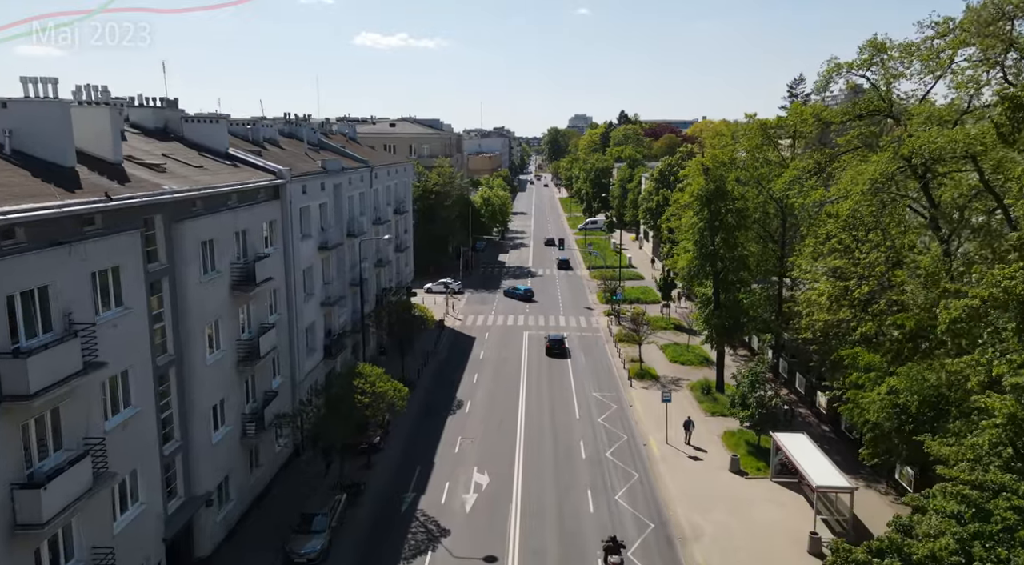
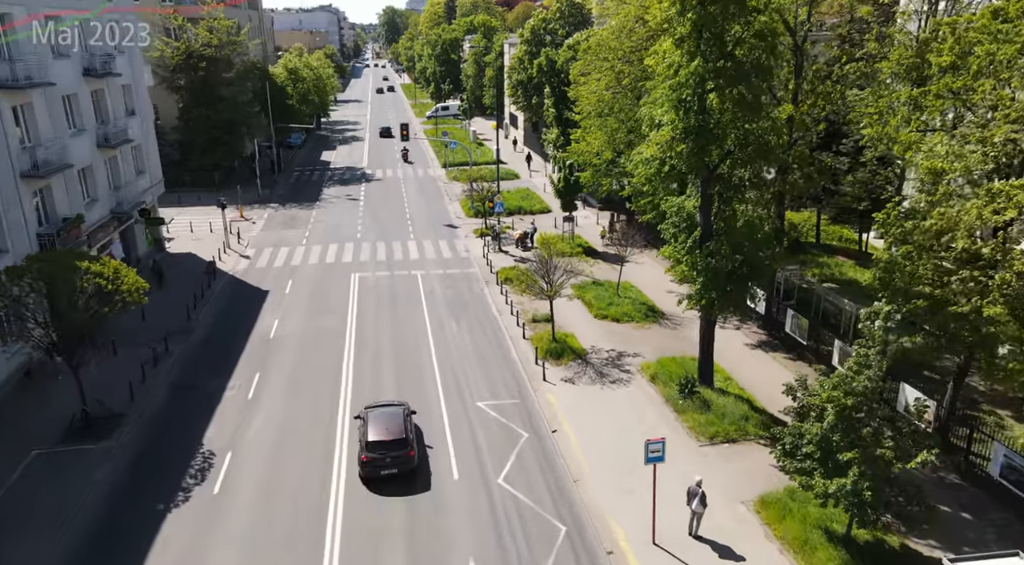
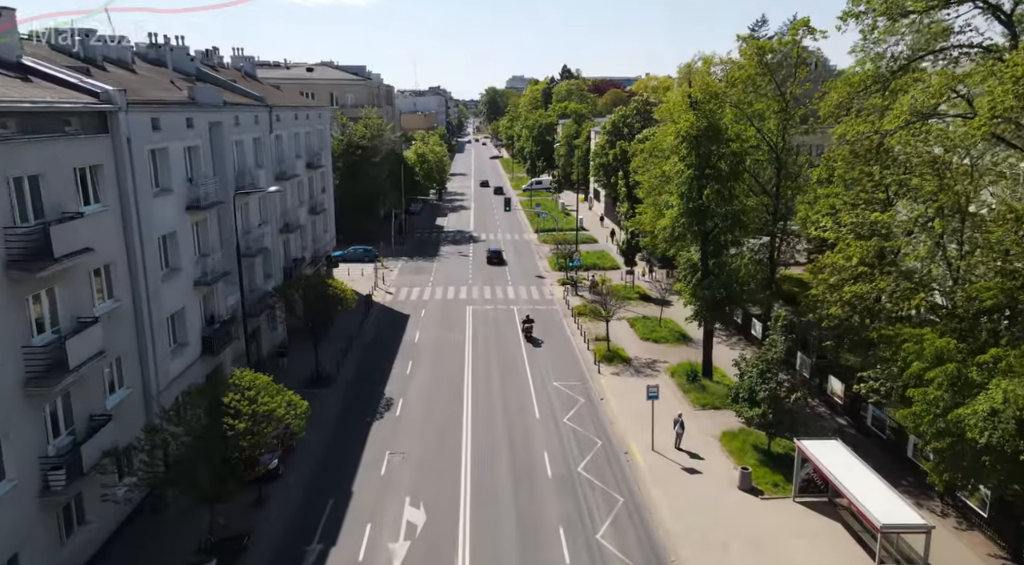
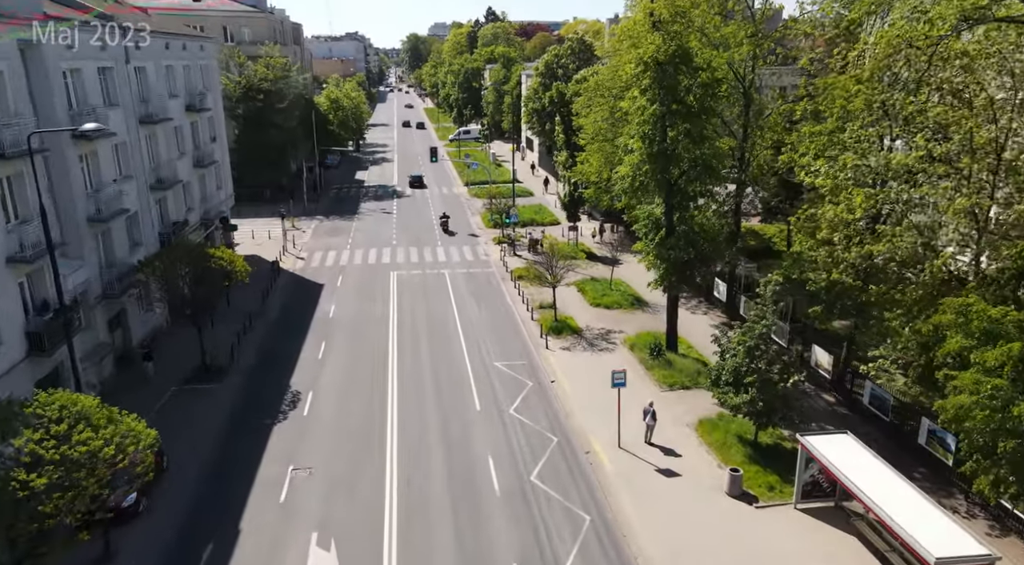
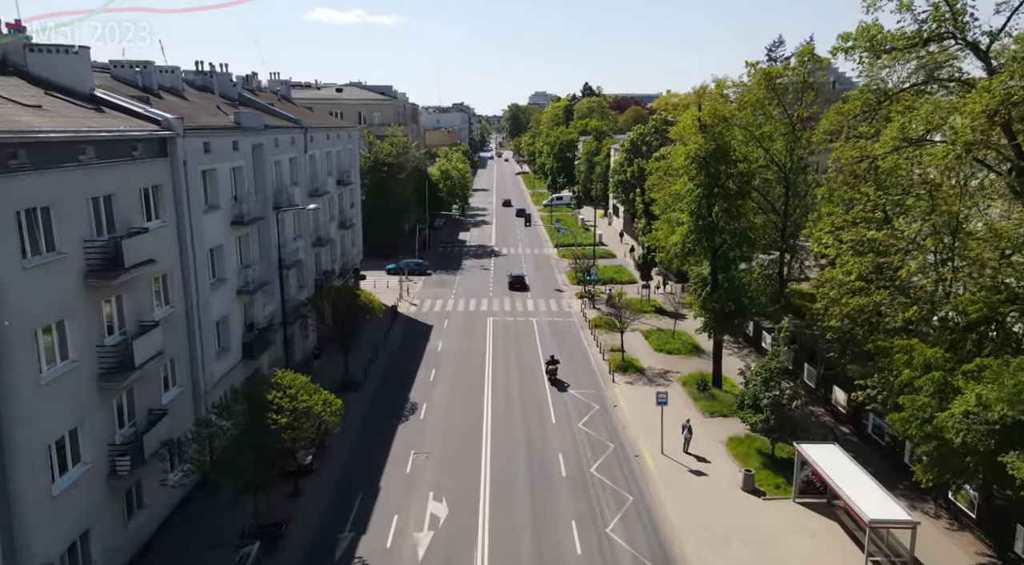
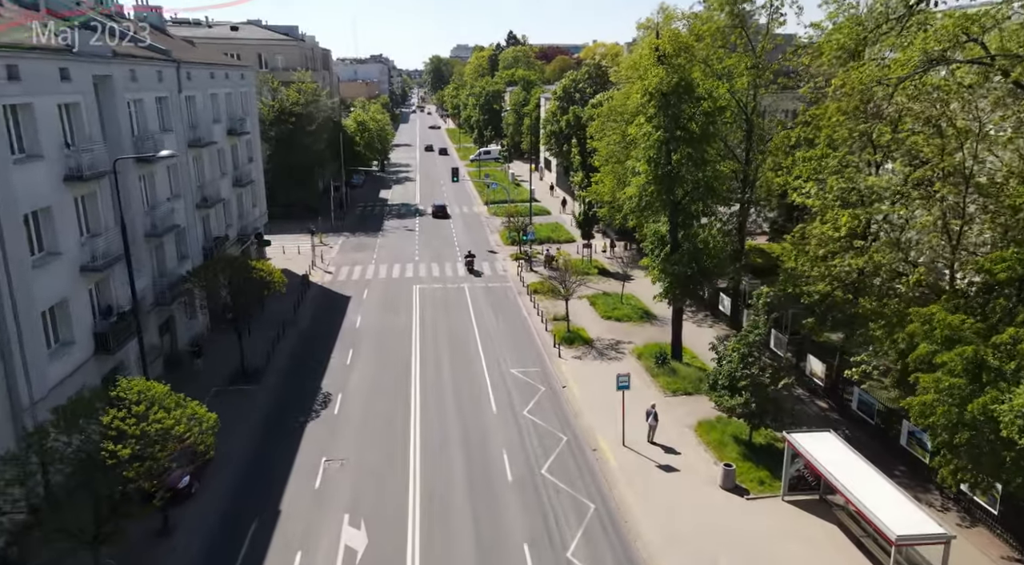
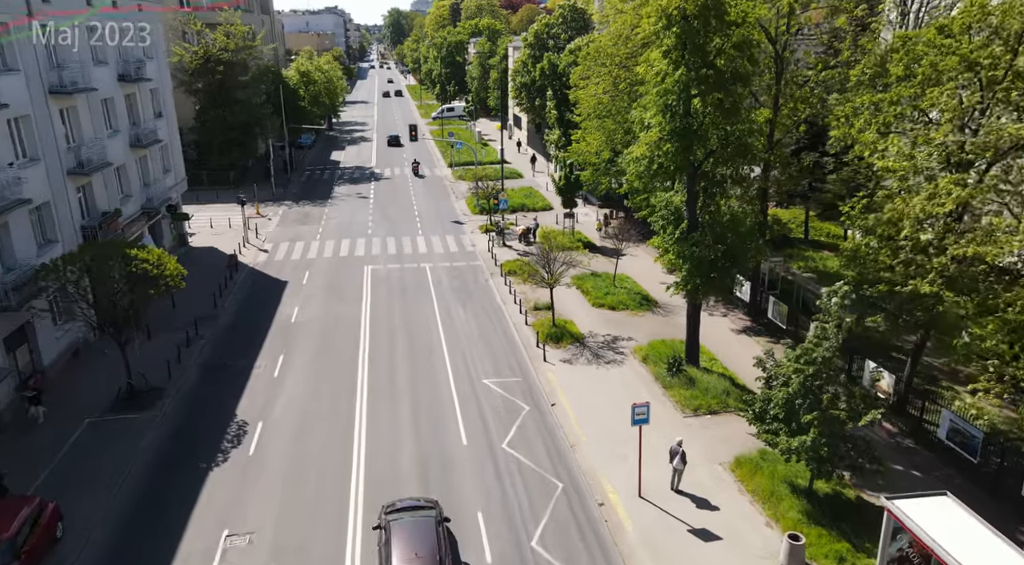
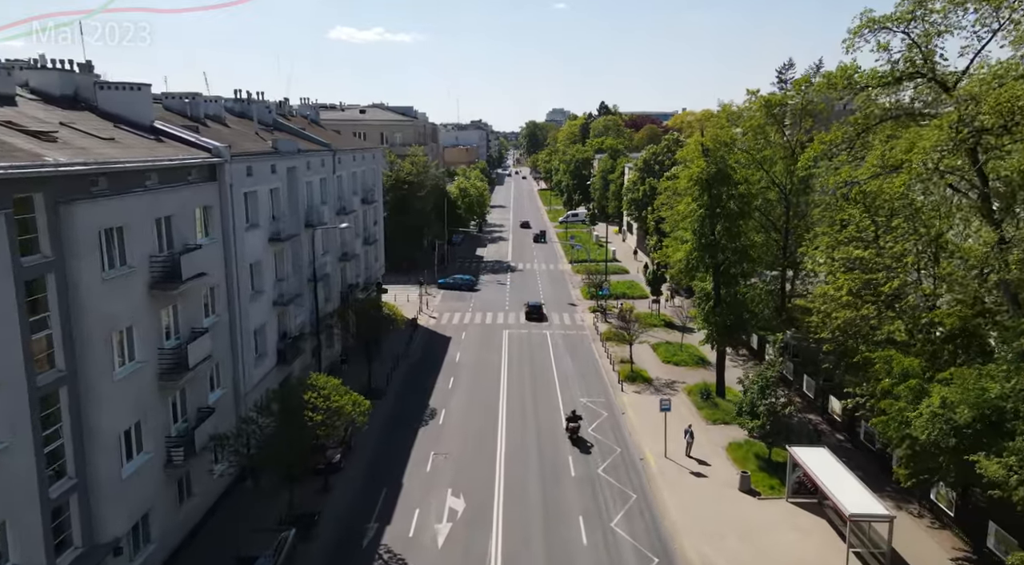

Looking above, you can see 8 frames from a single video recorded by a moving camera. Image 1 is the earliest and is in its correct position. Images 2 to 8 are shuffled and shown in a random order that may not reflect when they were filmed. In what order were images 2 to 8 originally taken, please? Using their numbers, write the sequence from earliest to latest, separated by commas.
8, 5, 3, 6, 4, 7, 2
